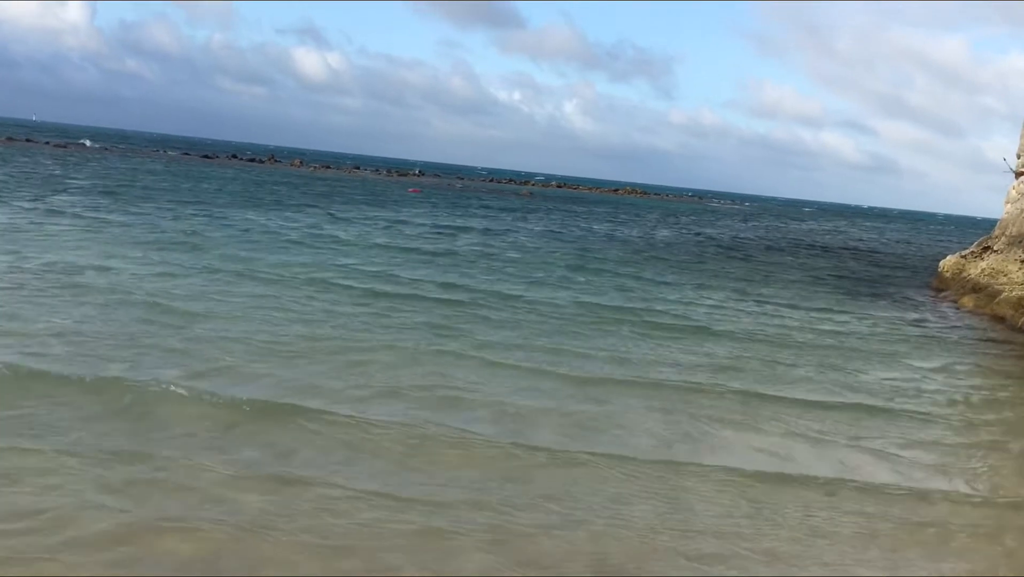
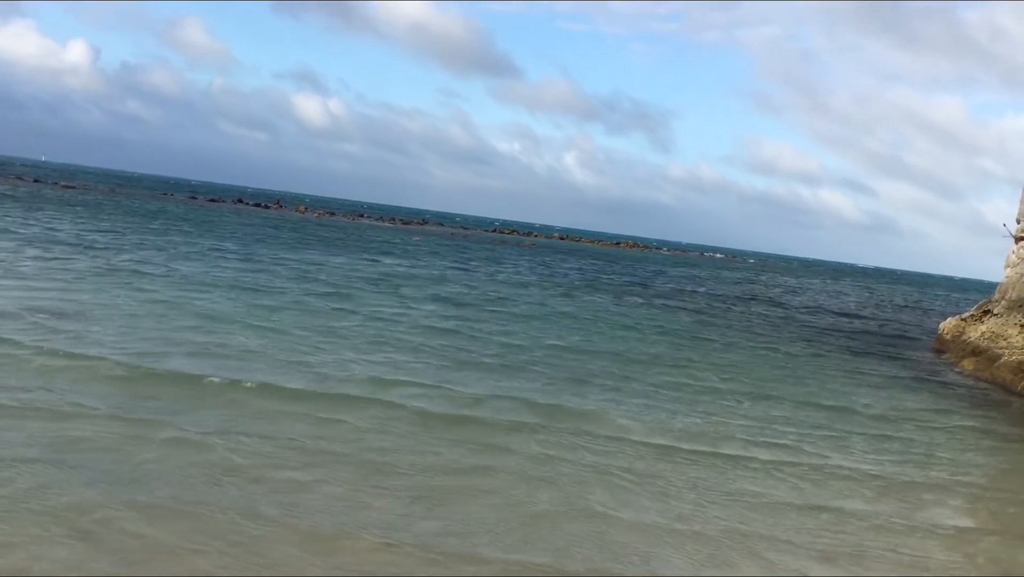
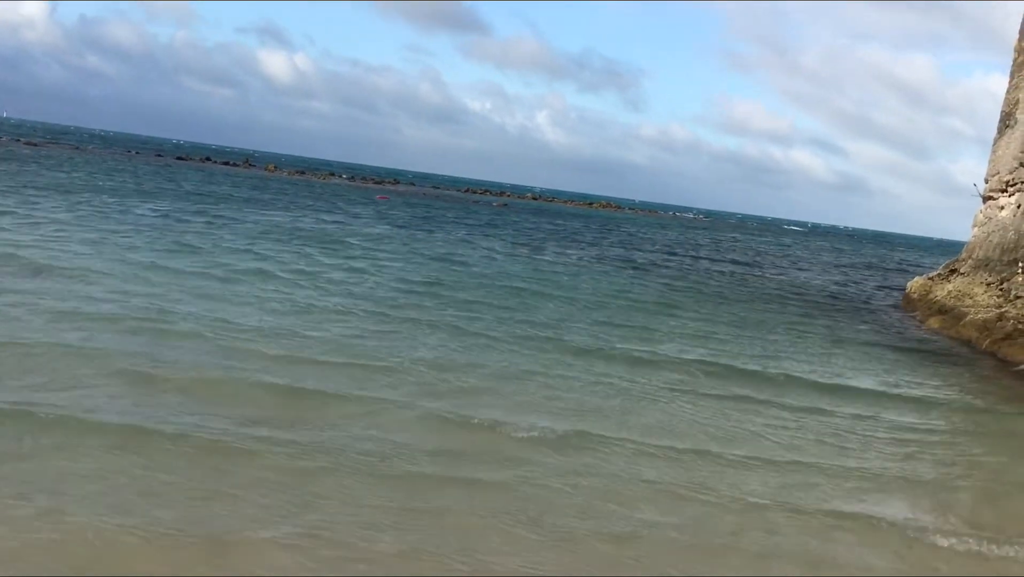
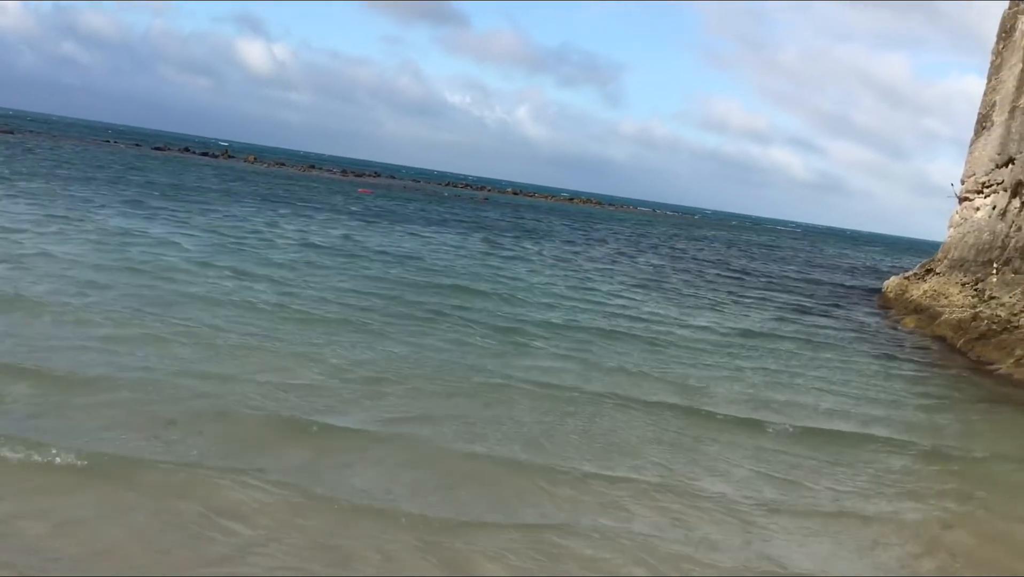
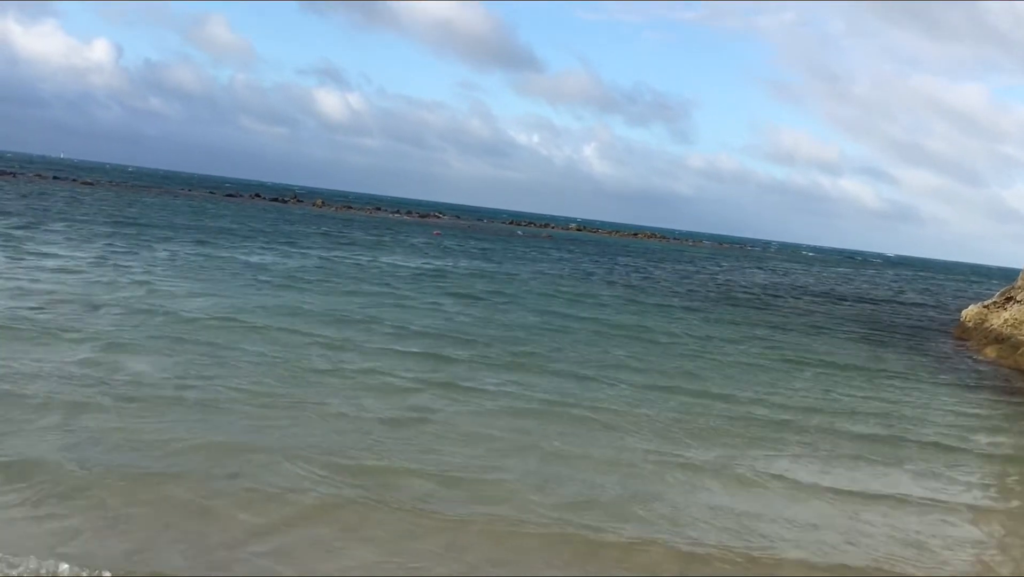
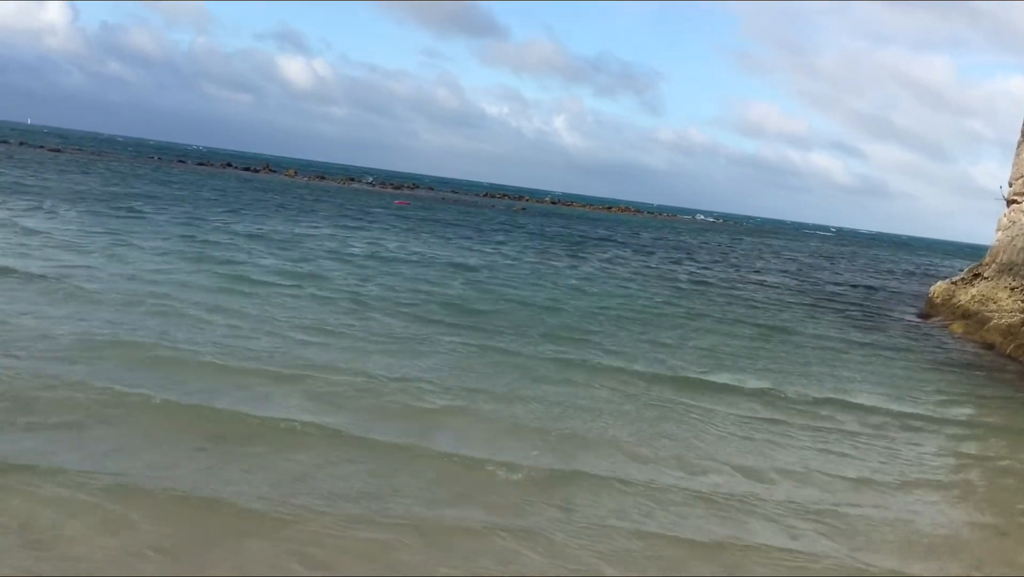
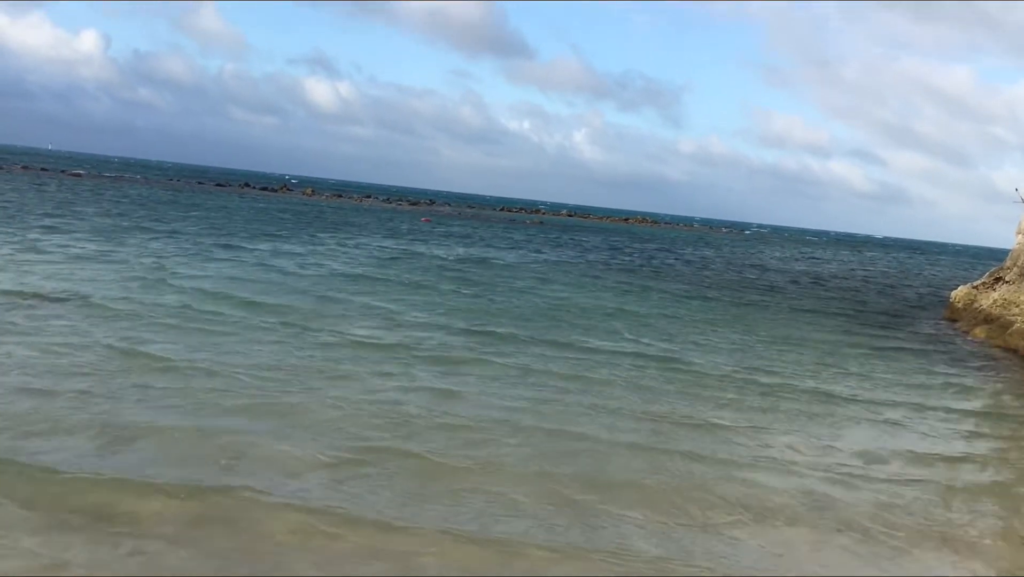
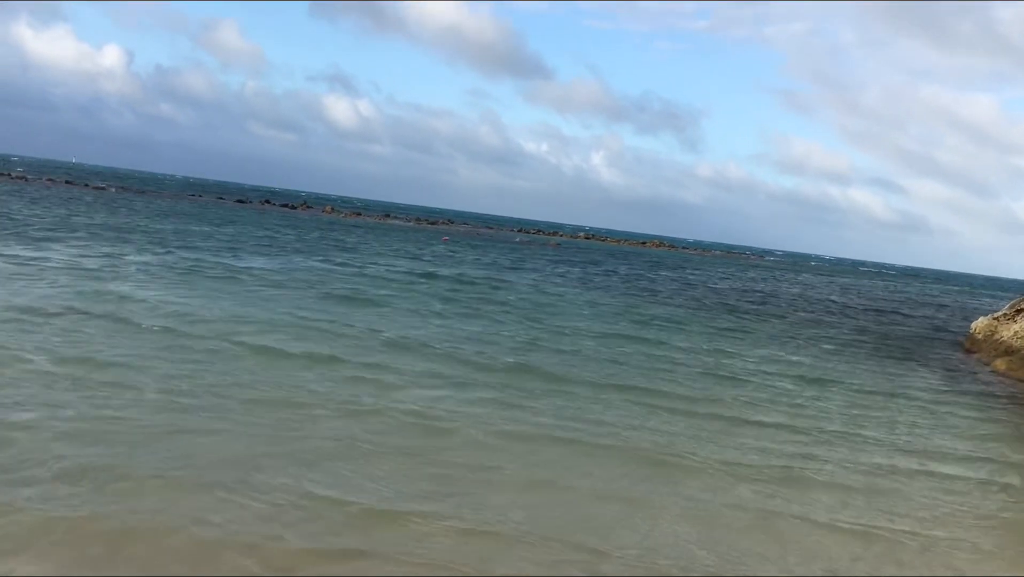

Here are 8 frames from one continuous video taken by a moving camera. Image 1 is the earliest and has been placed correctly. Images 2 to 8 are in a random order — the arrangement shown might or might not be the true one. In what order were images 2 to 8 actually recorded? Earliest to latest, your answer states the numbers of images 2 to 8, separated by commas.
7, 5, 8, 2, 3, 6, 4
